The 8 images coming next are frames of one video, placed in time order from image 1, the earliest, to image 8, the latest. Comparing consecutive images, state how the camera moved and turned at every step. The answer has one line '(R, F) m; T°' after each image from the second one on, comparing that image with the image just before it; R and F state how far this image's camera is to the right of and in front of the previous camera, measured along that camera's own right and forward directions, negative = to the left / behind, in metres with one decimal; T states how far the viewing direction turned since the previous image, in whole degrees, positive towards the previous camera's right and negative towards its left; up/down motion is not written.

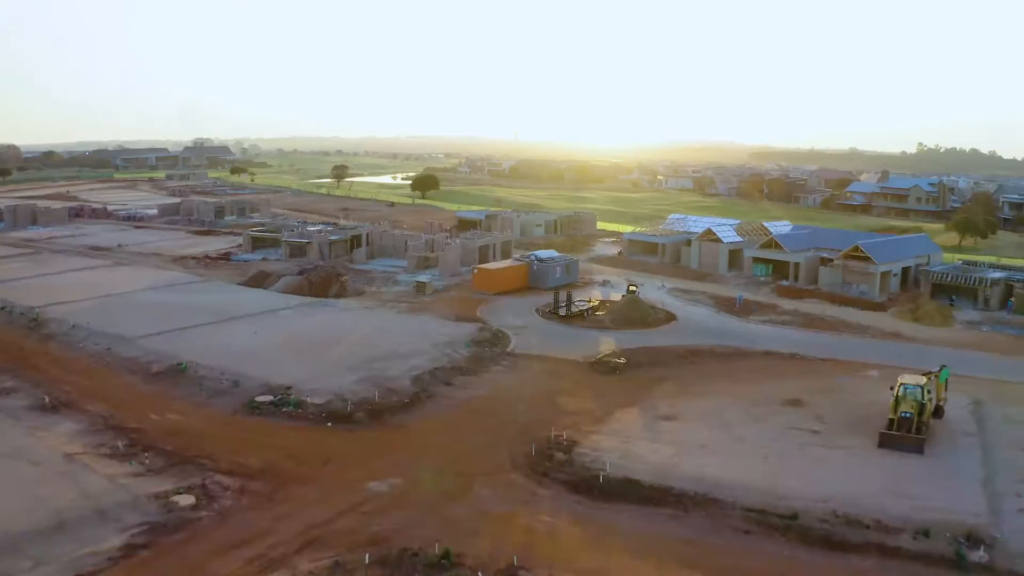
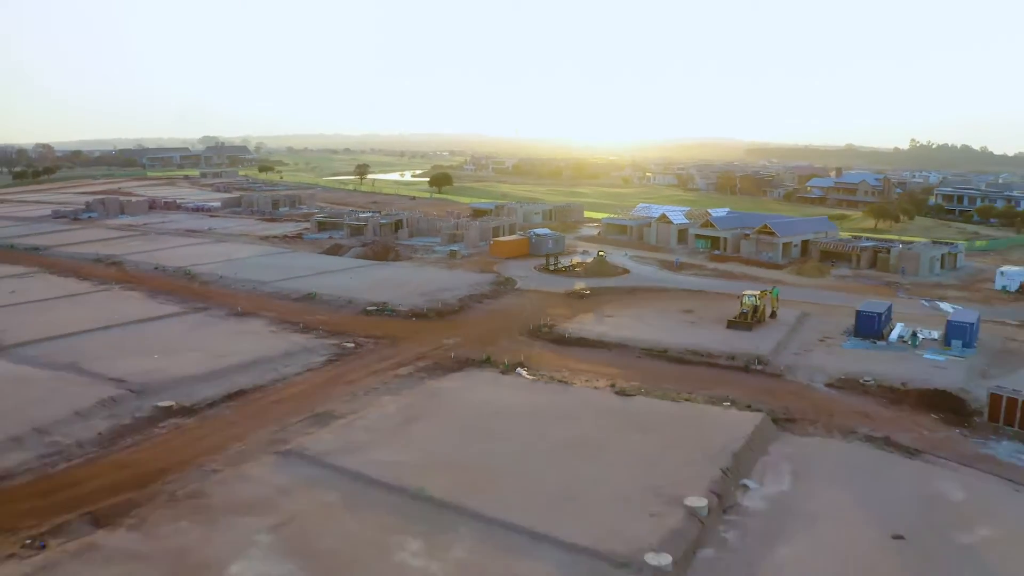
(-0.1, -5.1) m; 0°
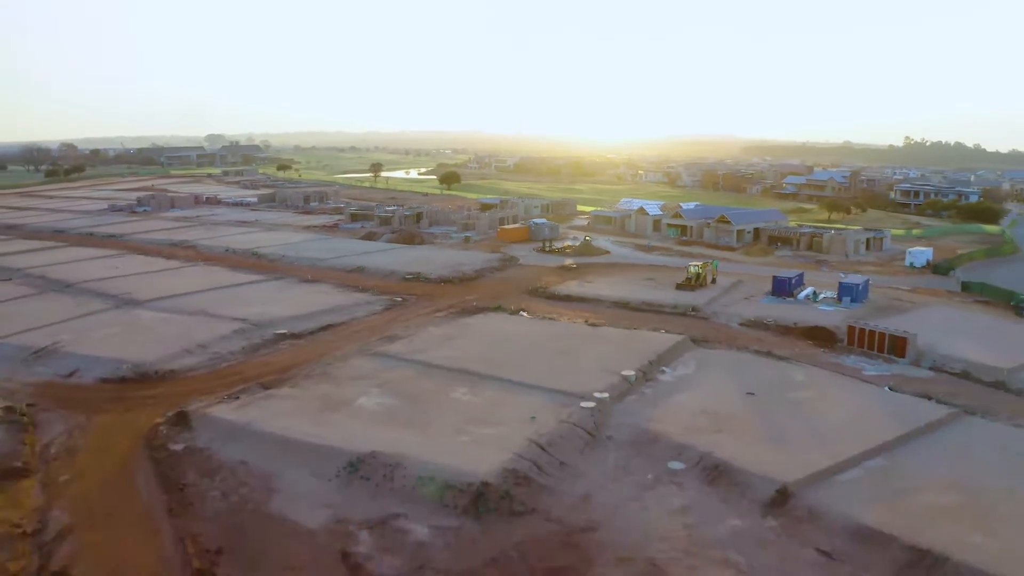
(-0.1, -4.1) m; 0°
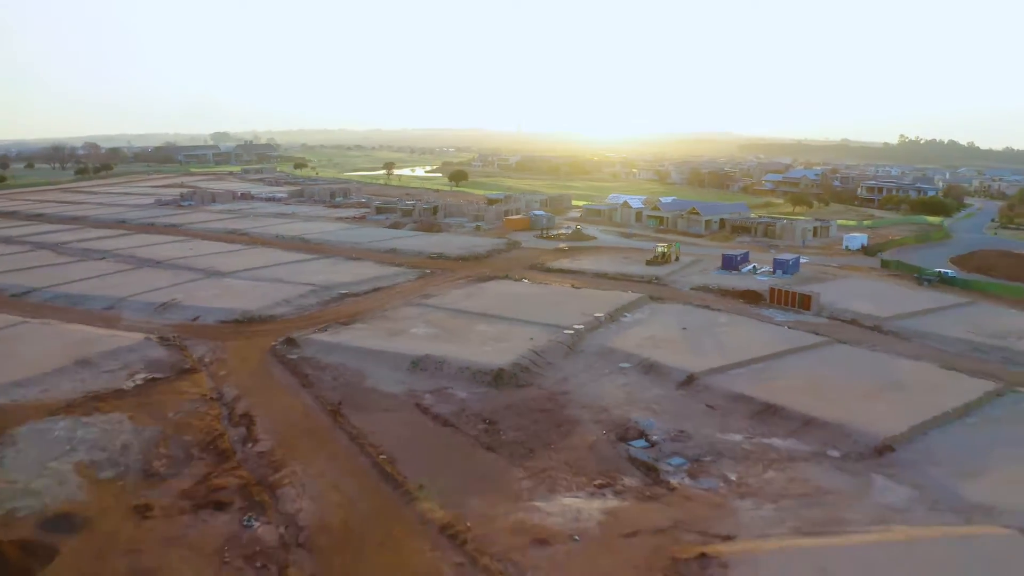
(-0.1, -4.3) m; 0°
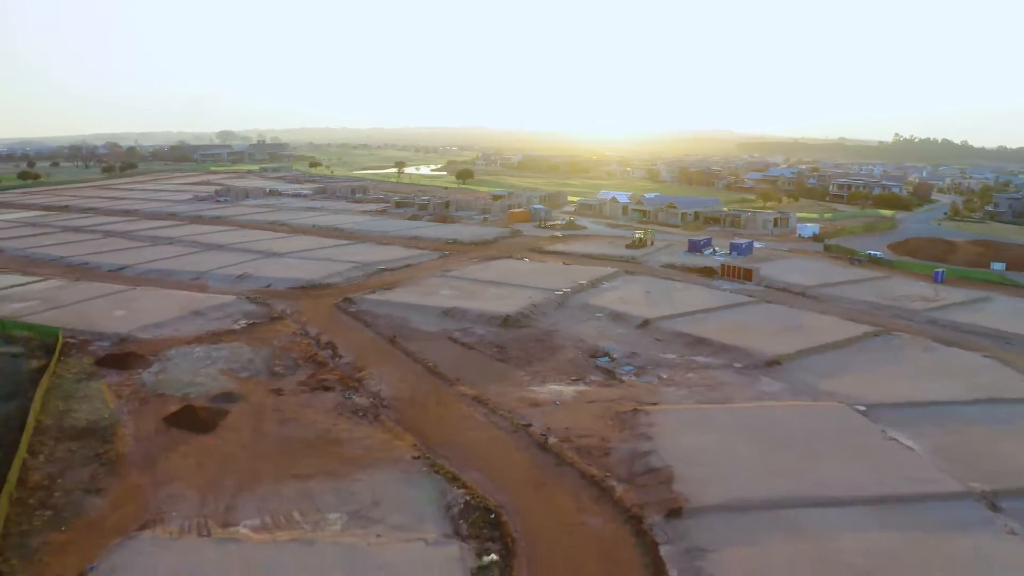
(-0.1, -4.4) m; 0°
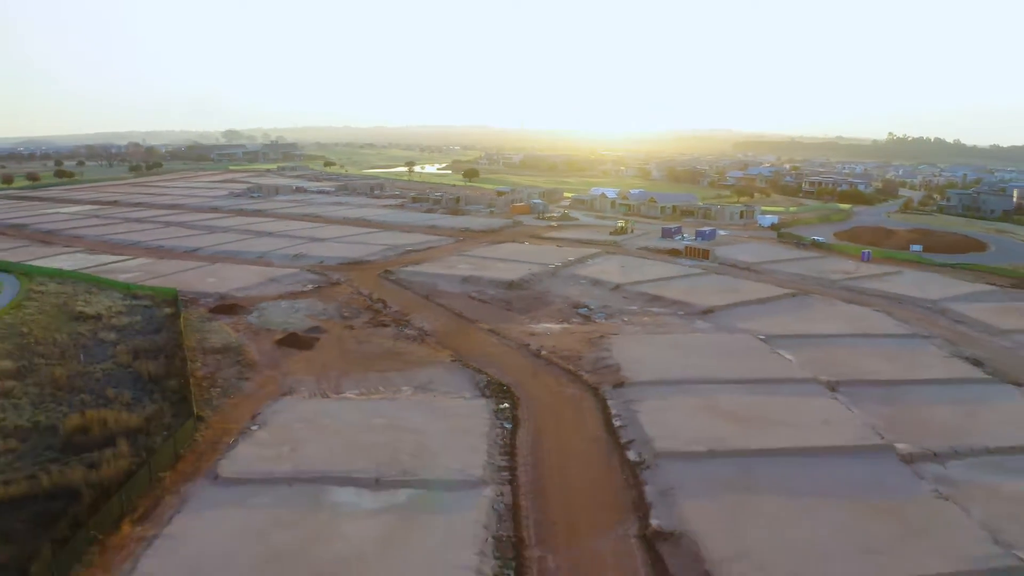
(-0.1, -5.1) m; 0°
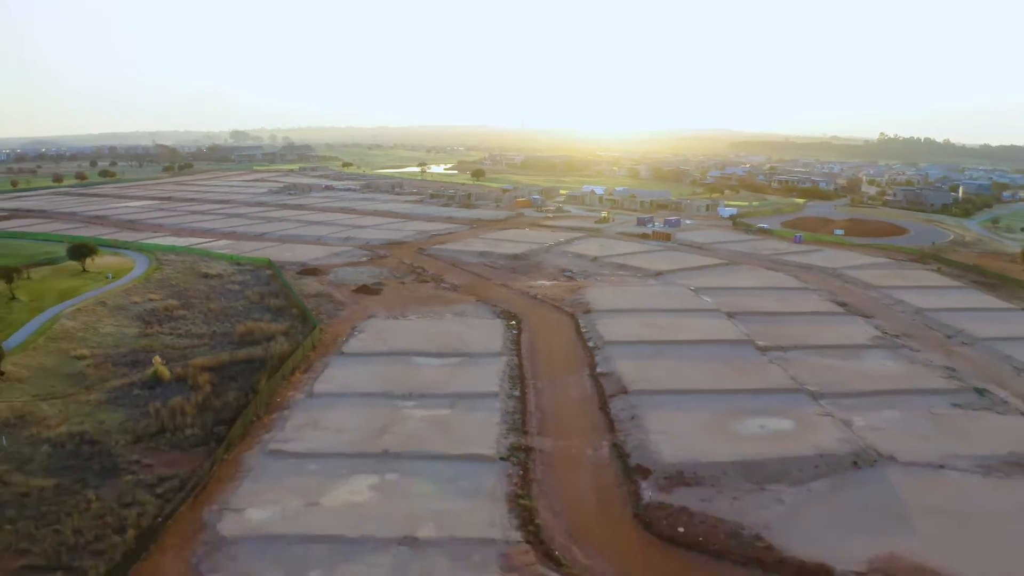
(-0.1, -7.3) m; 0°
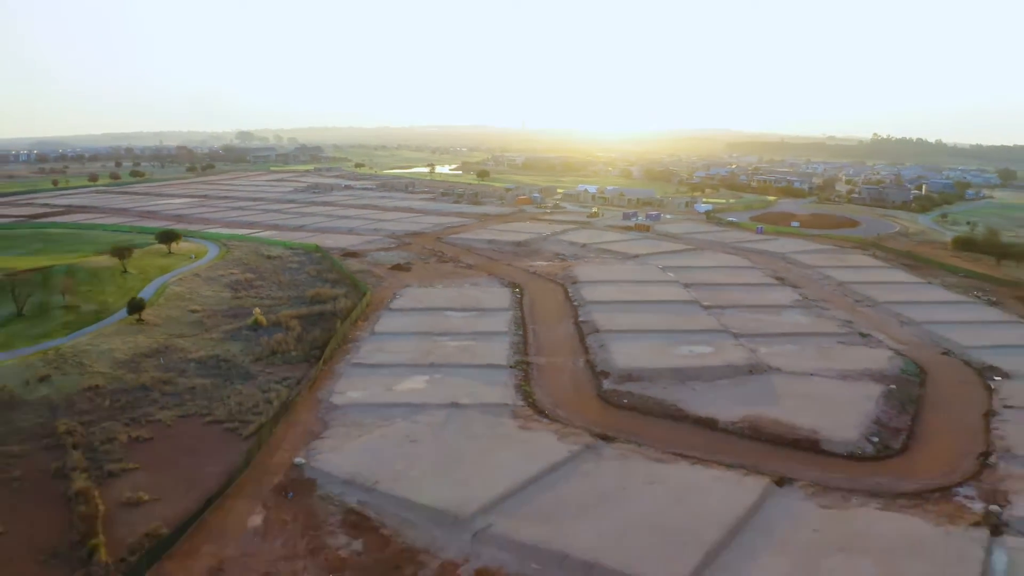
(-0.1, -6.2) m; 0°
